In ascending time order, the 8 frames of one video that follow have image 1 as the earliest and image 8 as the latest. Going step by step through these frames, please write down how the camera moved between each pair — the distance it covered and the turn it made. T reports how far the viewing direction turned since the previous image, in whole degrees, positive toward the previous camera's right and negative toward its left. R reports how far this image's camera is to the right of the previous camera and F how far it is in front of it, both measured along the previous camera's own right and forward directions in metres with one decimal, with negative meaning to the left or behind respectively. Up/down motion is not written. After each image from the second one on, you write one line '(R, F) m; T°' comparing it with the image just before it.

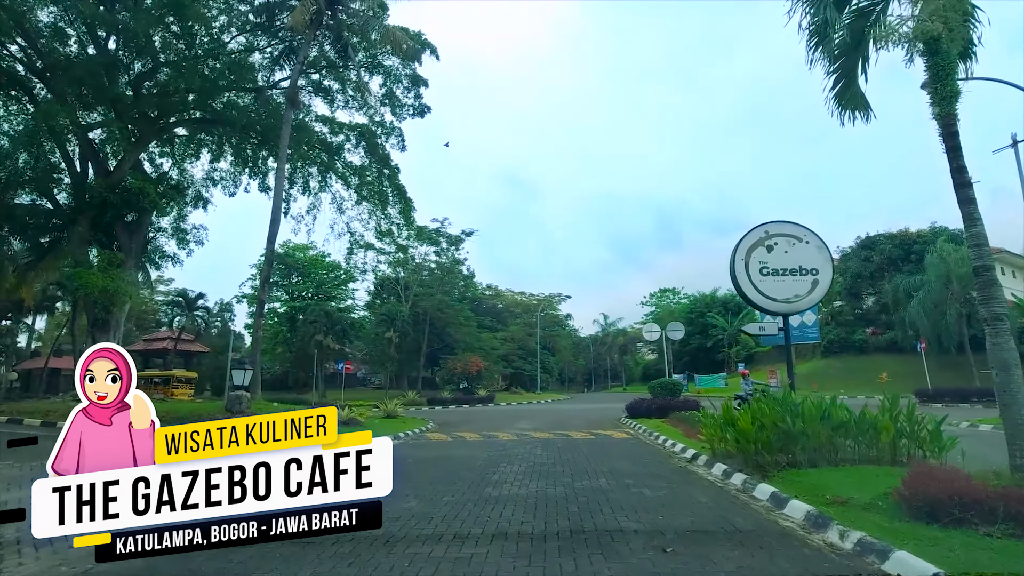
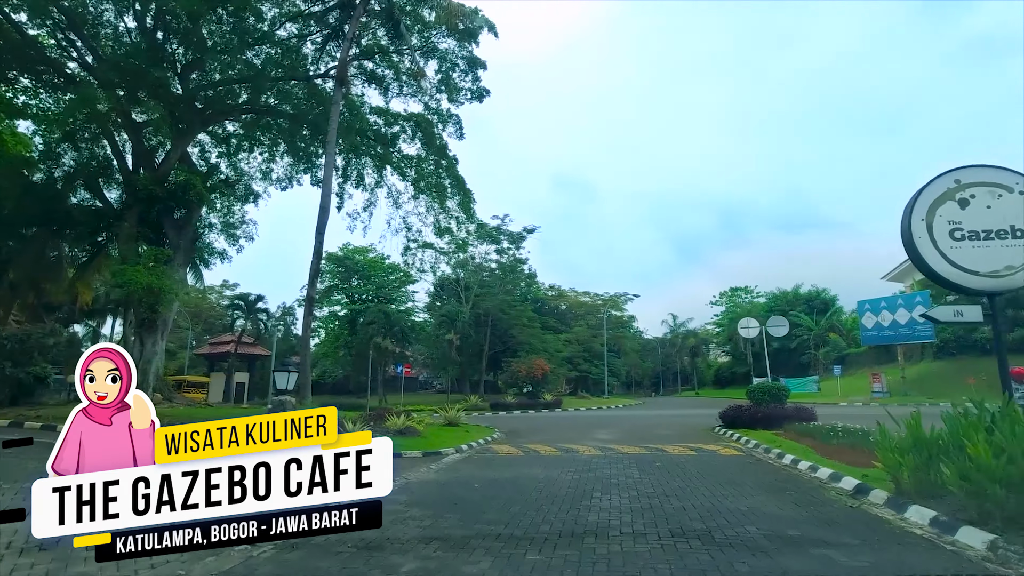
(-0.4, +1.9) m; -6°
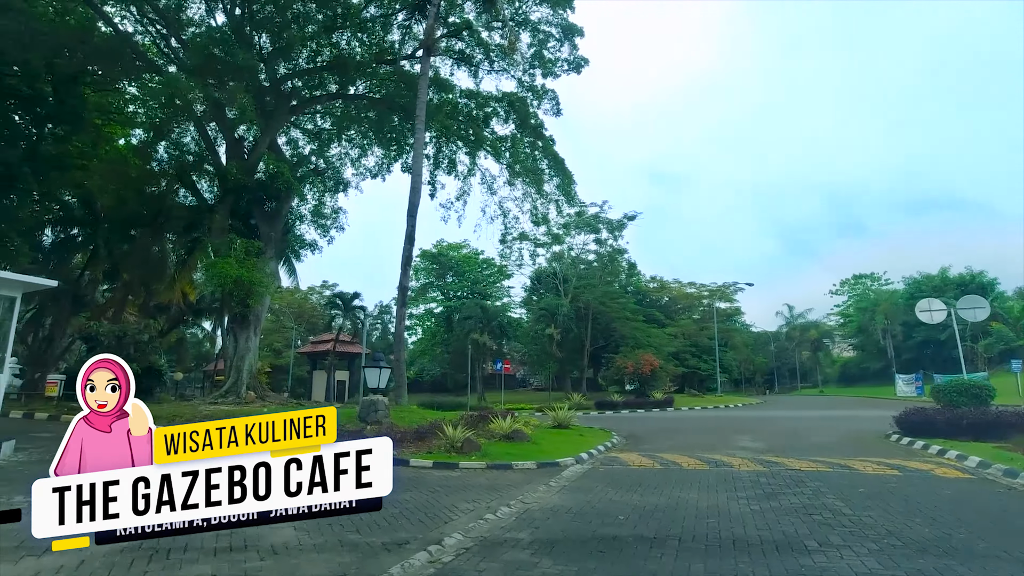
(-0.5, +1.9) m; -9°
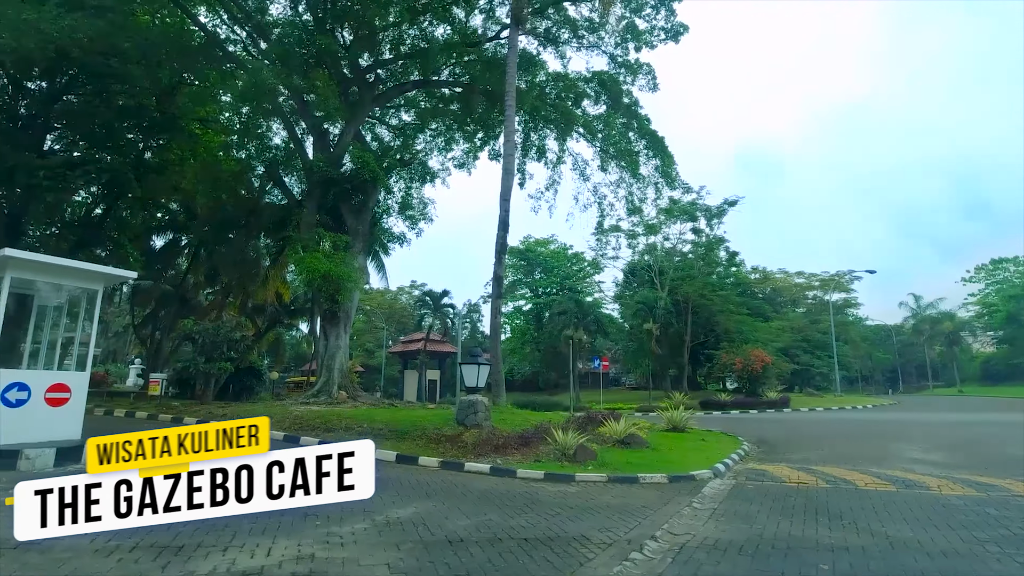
(-0.5, +1.3) m; -8°
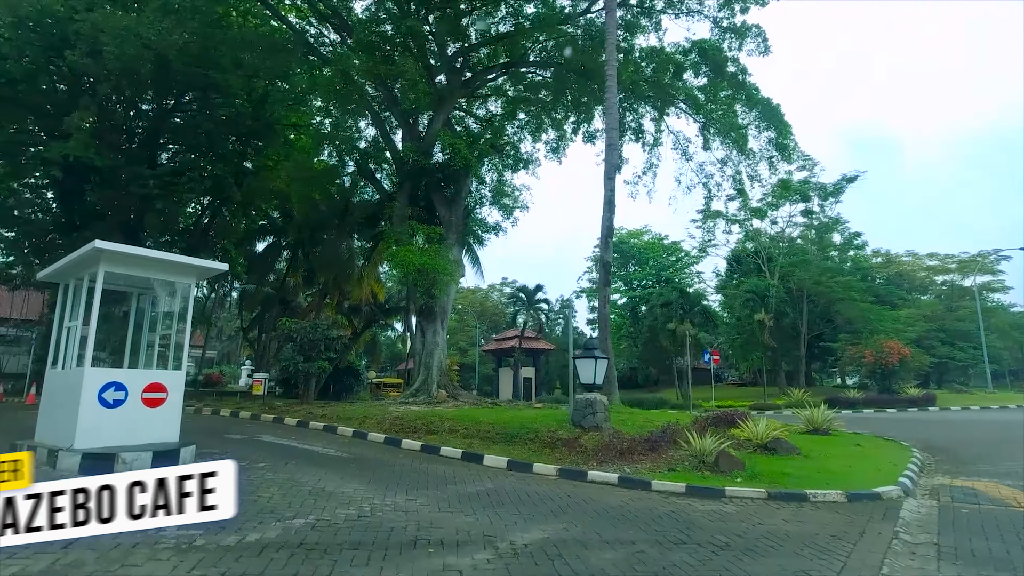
(-0.4, +1.1) m; -8°
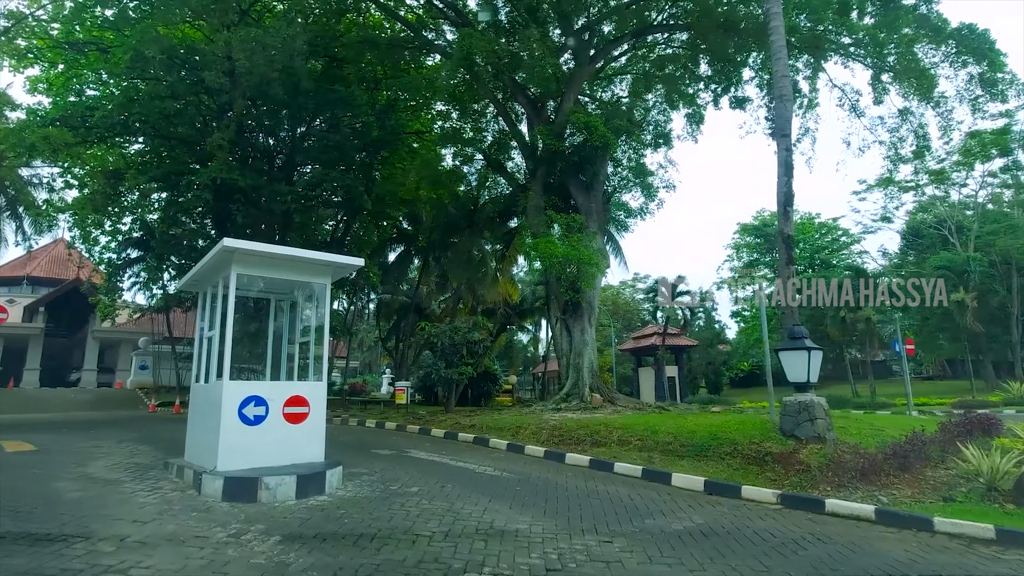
(-0.6, +1.3) m; -12°
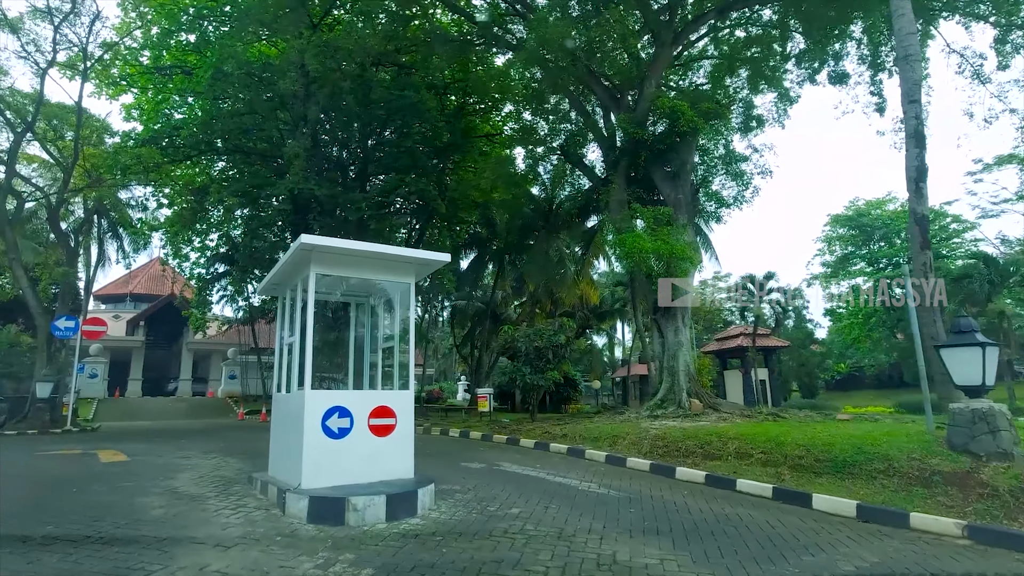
(-0.3, +0.7) m; -7°
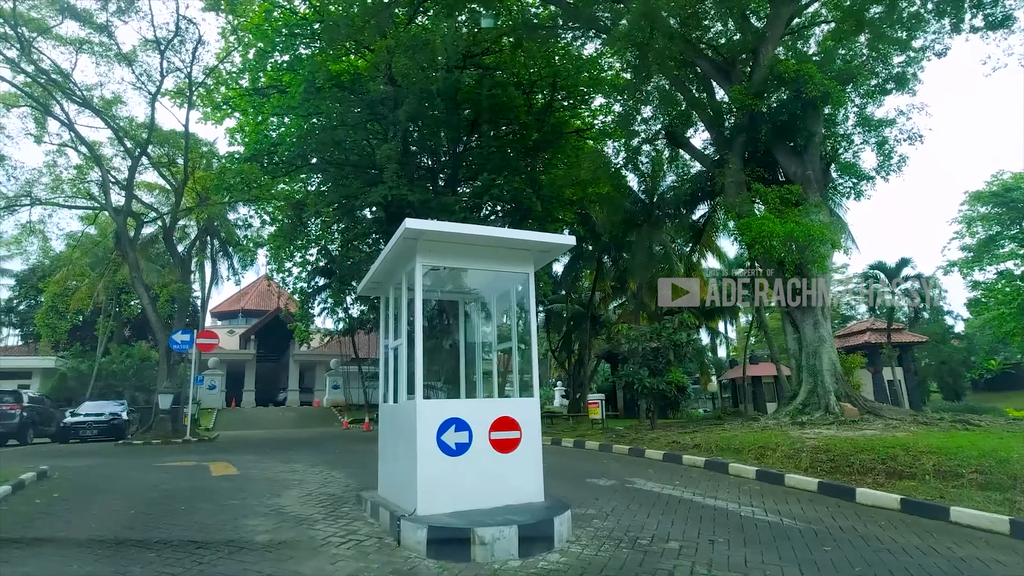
(-0.4, +0.9) m; -8°
